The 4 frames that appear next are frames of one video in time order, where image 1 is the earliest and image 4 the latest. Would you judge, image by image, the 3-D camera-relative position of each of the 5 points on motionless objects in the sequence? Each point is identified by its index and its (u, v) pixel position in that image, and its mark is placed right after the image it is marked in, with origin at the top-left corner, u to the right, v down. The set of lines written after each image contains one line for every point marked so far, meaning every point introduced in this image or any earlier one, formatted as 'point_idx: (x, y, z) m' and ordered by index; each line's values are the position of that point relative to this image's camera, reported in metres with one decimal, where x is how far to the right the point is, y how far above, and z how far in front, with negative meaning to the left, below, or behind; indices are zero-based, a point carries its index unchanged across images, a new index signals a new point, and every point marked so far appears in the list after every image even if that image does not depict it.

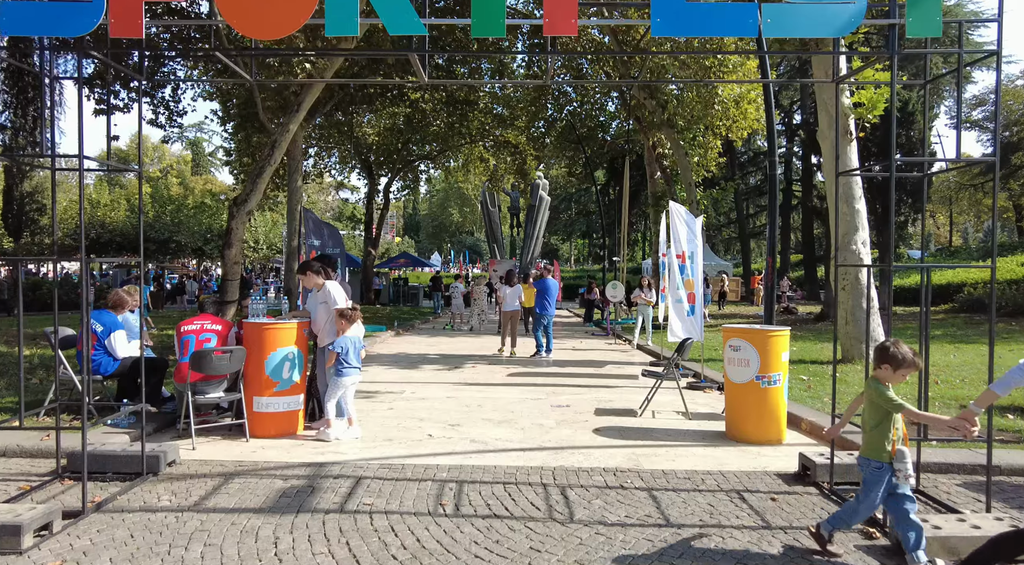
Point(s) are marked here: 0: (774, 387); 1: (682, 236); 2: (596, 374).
0: (+2.3, -0.9, +6.4) m
1: (+2.2, +0.6, +9.8) m
2: (+1.3, -1.4, +11.1) m
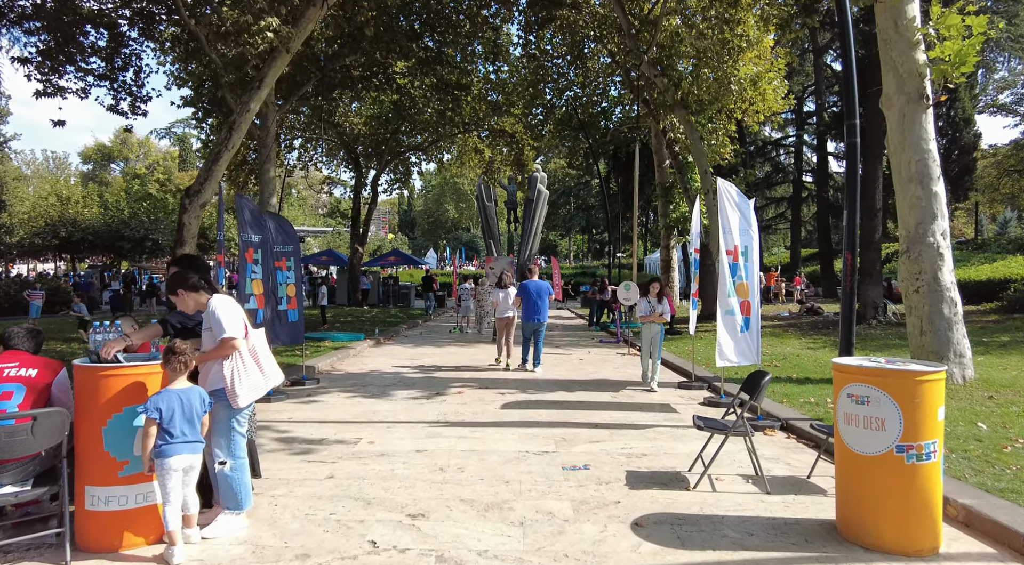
0: (+2.3, -1.0, +4.0) m
1: (+2.2, +0.6, +7.3) m
2: (+1.2, -1.4, +8.7) m
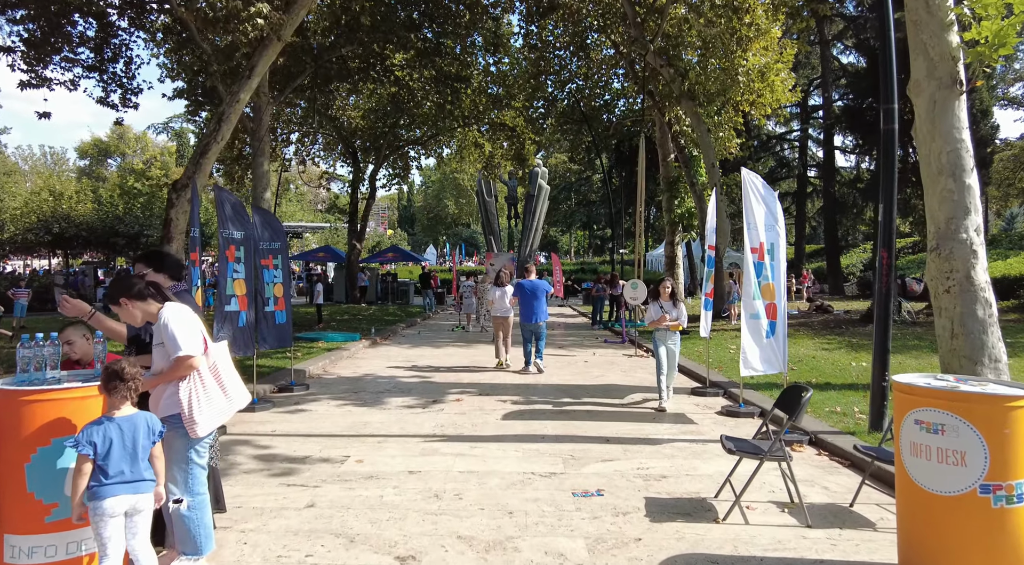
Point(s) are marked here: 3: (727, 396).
0: (+2.3, -1.0, +3.3) m
1: (+2.2, +0.6, +6.7) m
2: (+1.2, -1.4, +8.0) m
3: (+2.7, -1.4, +9.3) m
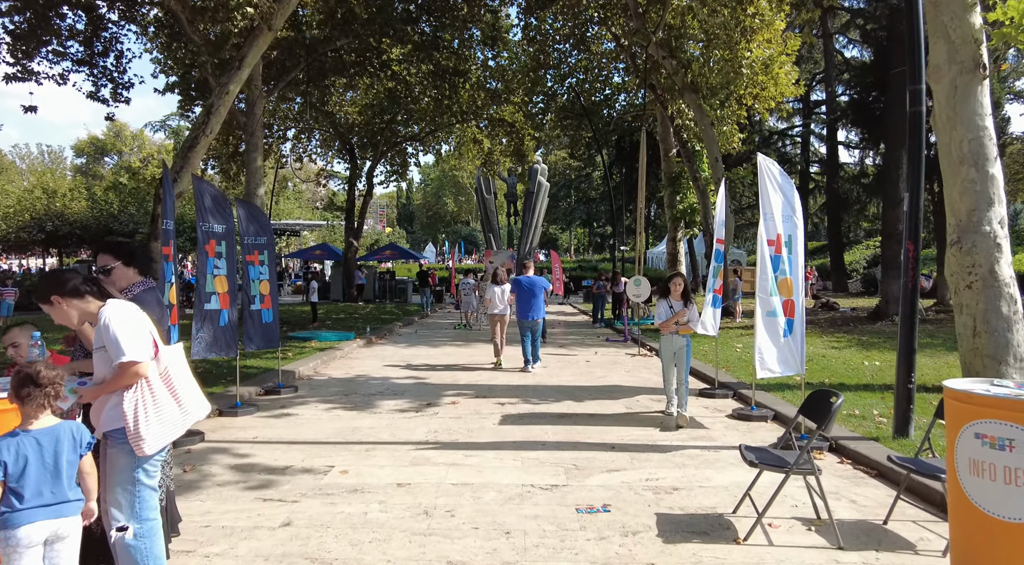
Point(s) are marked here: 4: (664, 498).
0: (+2.3, -1.0, +2.9) m
1: (+2.2, +0.6, +6.2) m
2: (+1.2, -1.4, +7.5) m
3: (+2.7, -1.4, +8.8) m
4: (+1.0, -1.5, +5.0) m
